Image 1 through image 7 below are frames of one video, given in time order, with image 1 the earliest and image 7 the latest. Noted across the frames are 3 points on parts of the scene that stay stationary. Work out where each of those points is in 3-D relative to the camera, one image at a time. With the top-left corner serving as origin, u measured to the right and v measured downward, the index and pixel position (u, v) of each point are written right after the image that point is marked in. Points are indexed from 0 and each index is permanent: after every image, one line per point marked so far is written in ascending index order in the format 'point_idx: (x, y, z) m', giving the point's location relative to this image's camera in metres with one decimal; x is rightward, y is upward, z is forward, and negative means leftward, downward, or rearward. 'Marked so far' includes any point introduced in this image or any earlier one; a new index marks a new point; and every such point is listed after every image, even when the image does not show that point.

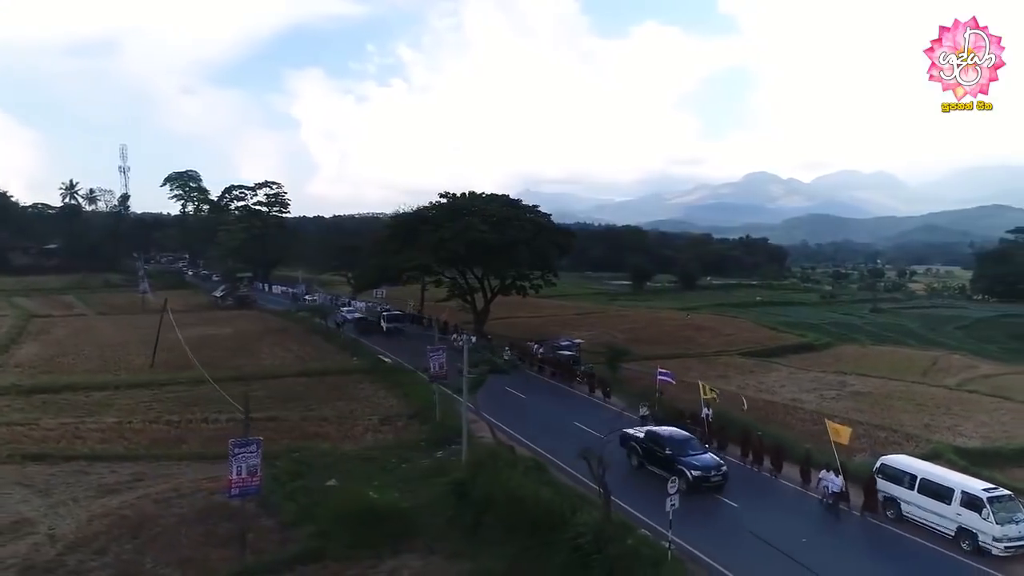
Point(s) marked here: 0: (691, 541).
0: (+4.5, -6.3, +18.1) m
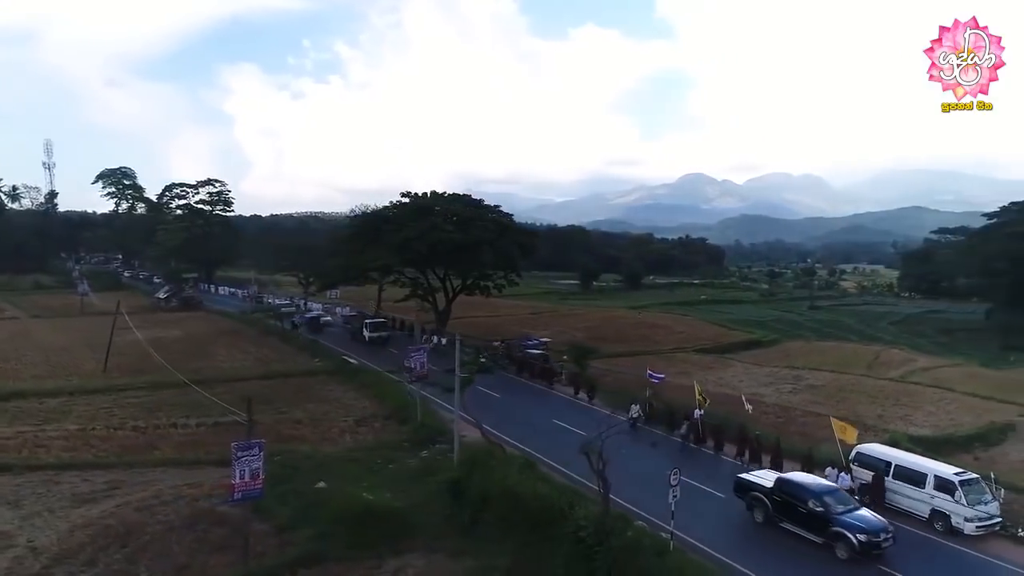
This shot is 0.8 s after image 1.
0: (+4.5, -6.3, +18.7) m
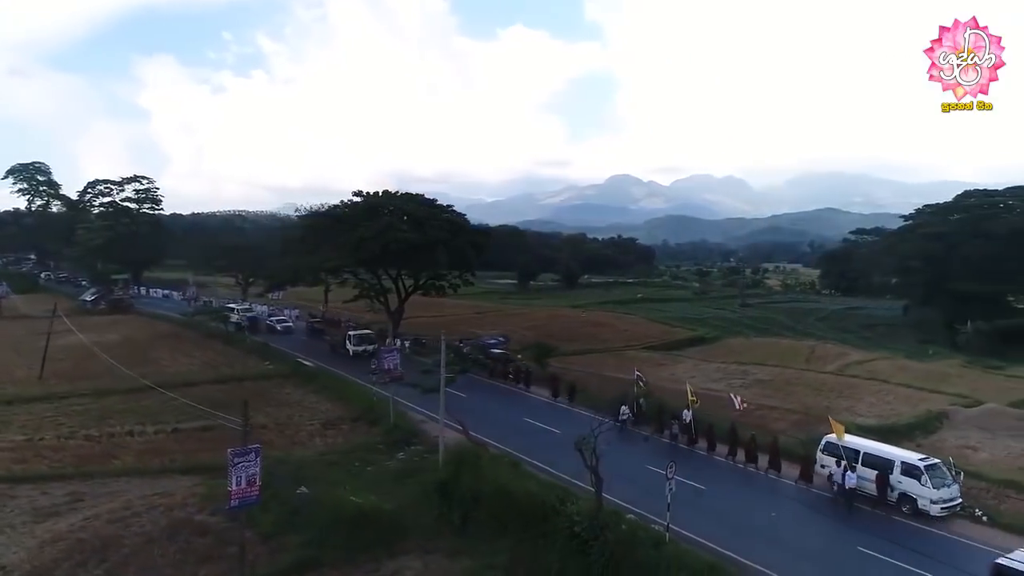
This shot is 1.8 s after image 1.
0: (+4.4, -6.3, +19.3) m
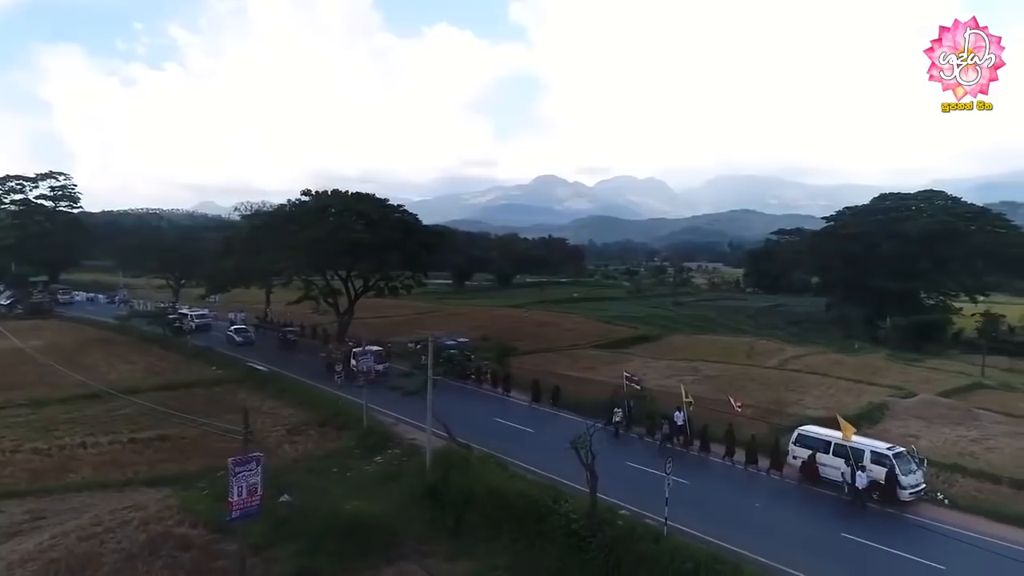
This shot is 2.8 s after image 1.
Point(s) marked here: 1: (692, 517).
0: (+4.3, -6.3, +19.8) m
1: (+5.0, -6.3, +19.6) m
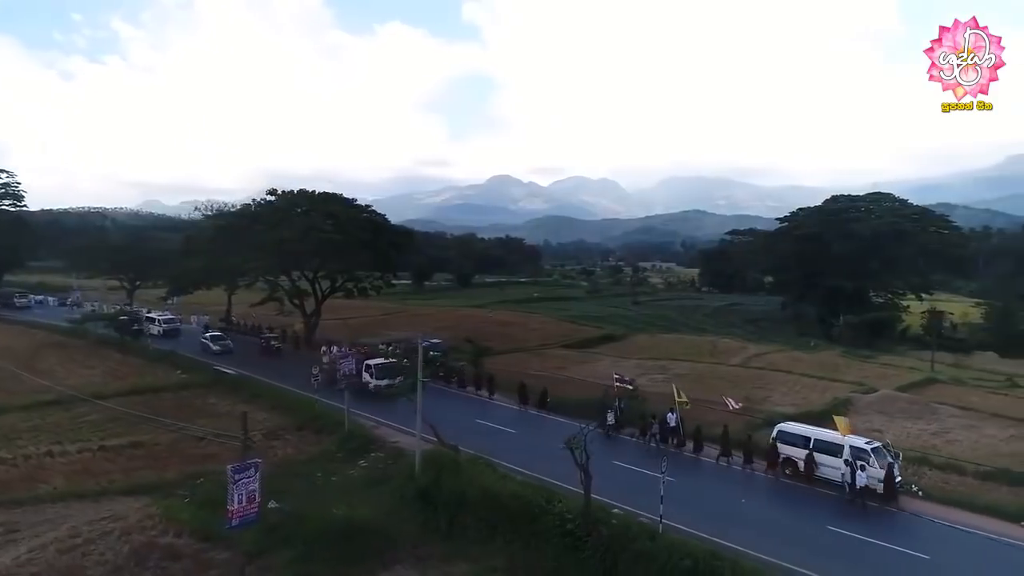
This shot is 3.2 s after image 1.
0: (+4.1, -6.3, +20.1) m
1: (+4.8, -6.3, +20.0) m
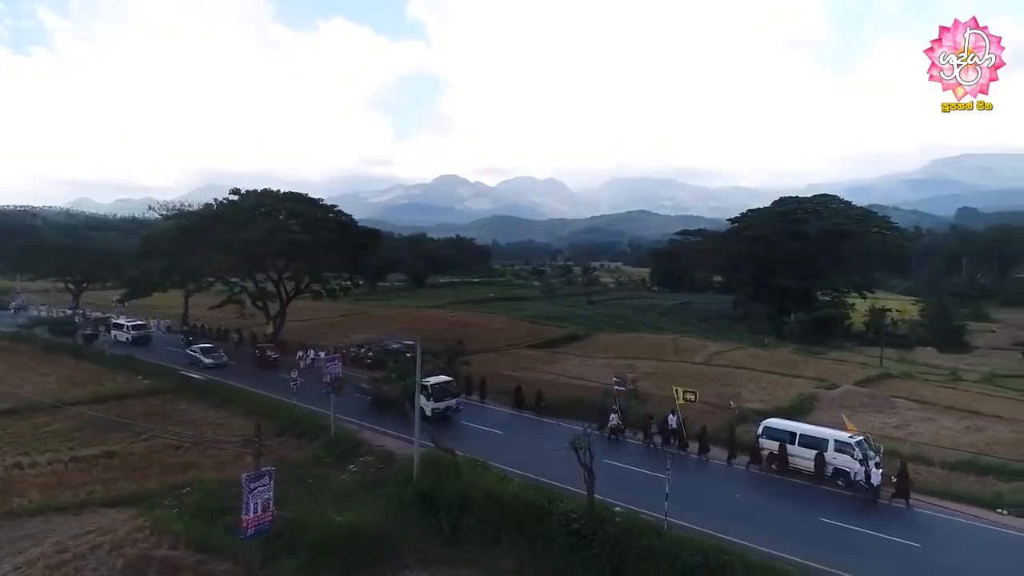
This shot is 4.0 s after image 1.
0: (+4.2, -6.3, +20.5) m
1: (+4.9, -6.4, +20.4) m
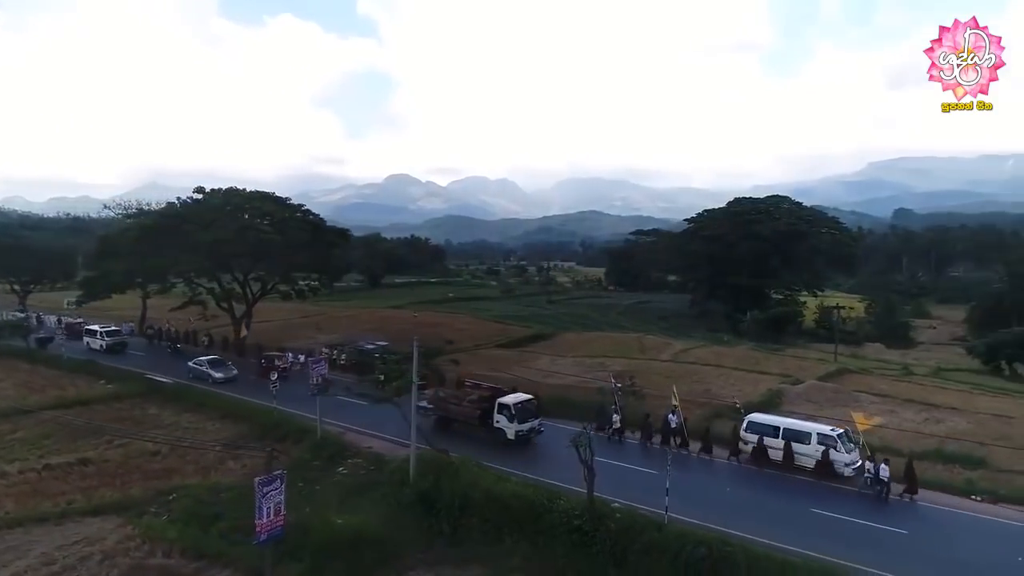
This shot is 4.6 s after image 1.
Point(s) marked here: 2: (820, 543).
0: (+4.2, -6.3, +20.9) m
1: (+4.9, -6.3, +20.8) m
2: (+8.0, -6.5, +18.4) m
